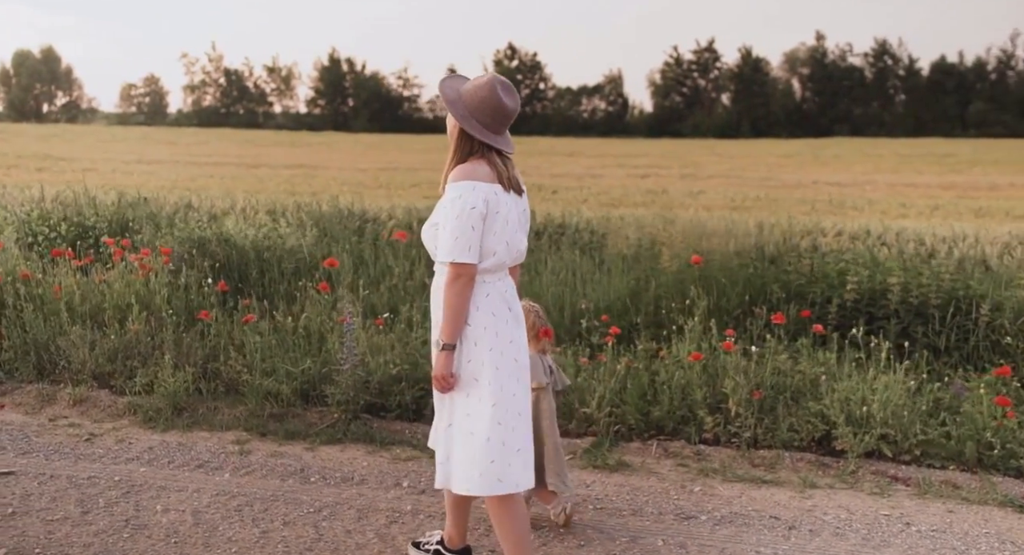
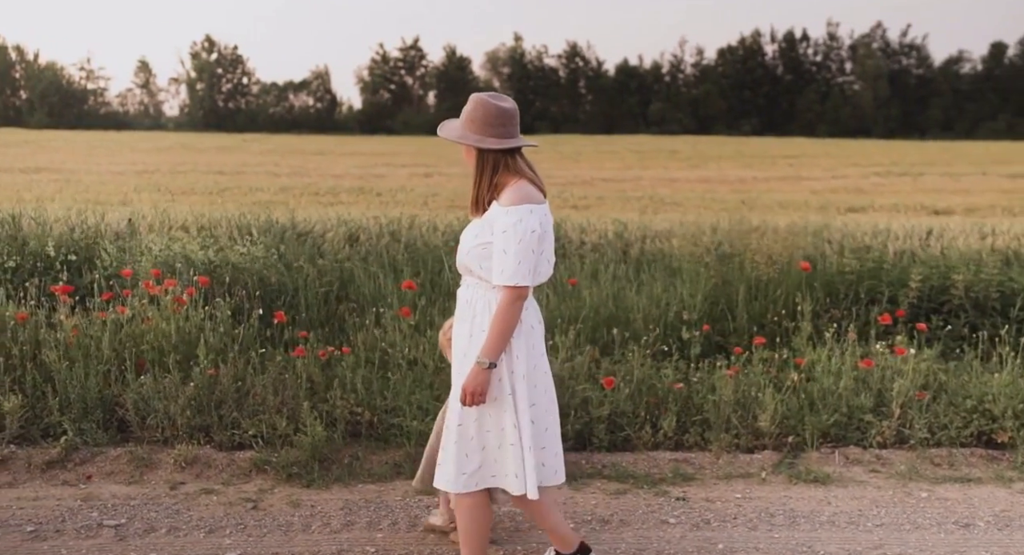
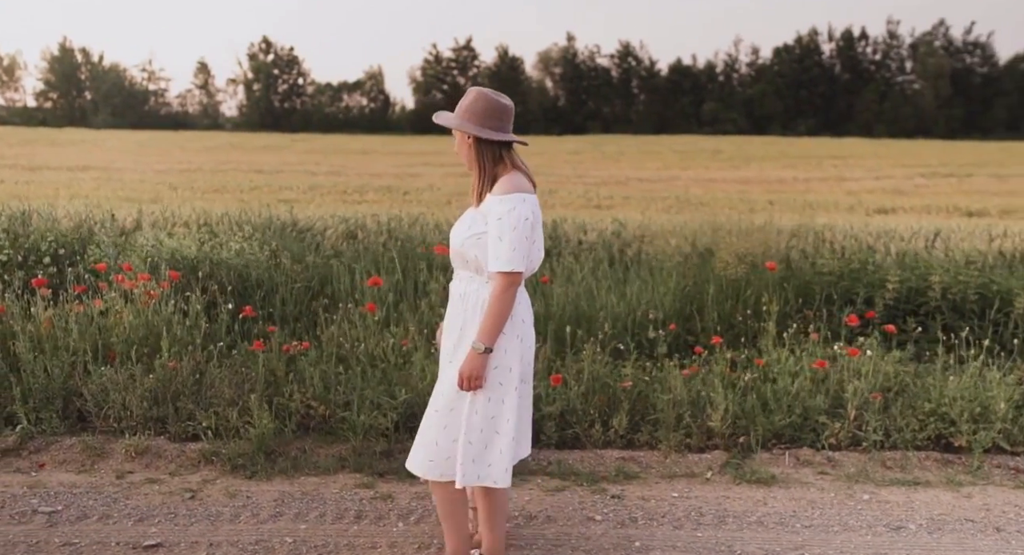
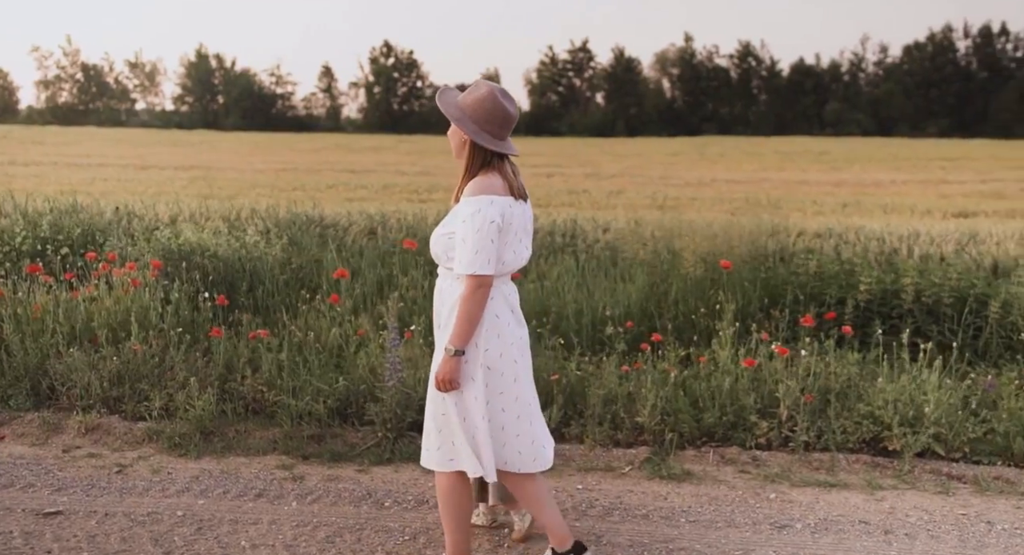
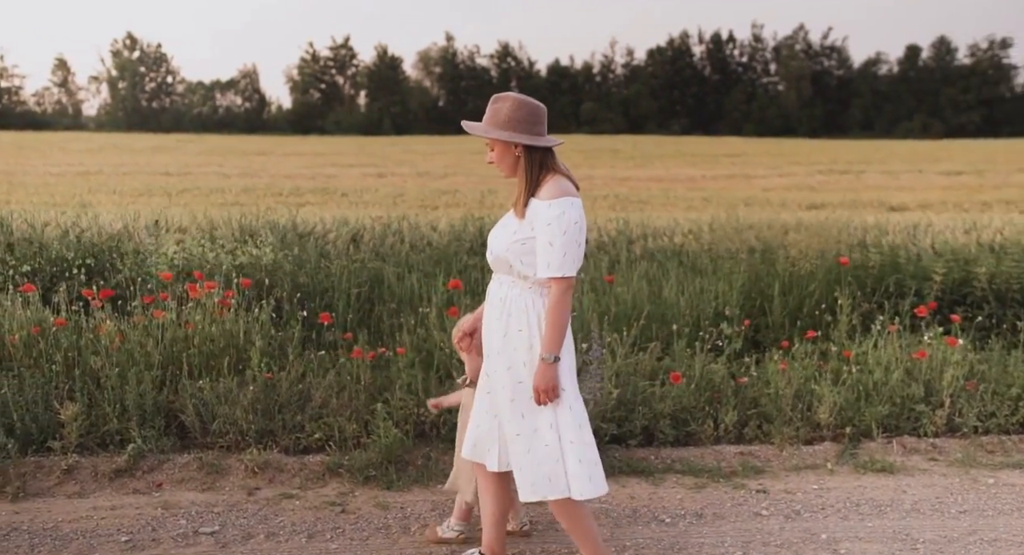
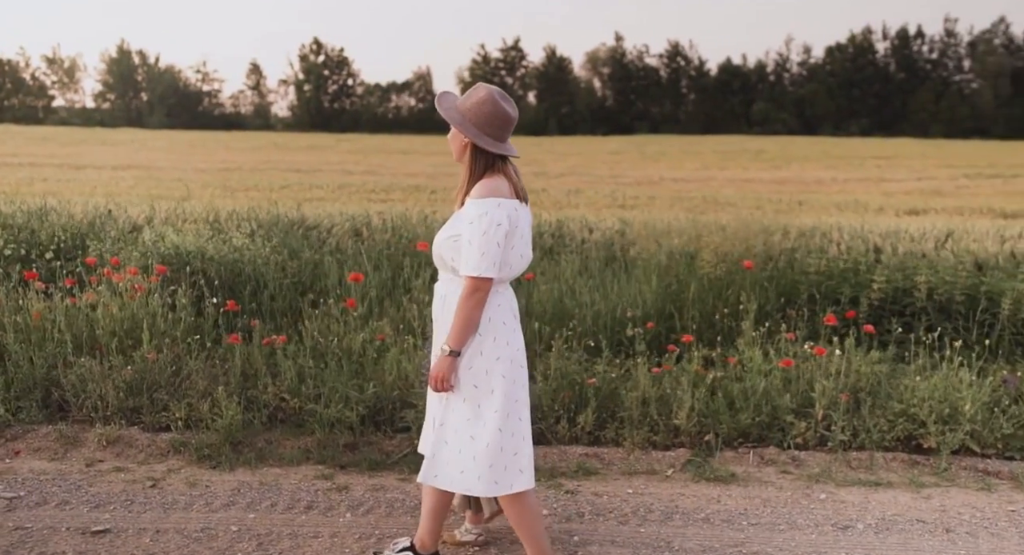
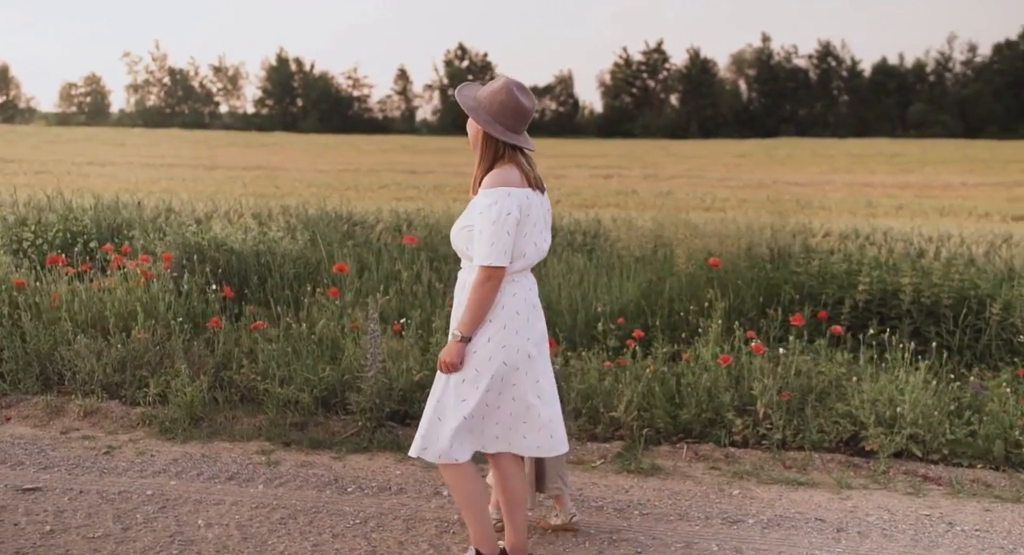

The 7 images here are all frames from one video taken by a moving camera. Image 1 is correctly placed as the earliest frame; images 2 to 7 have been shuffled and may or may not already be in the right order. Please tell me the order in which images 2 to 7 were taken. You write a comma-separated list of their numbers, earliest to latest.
7, 4, 6, 3, 2, 5
